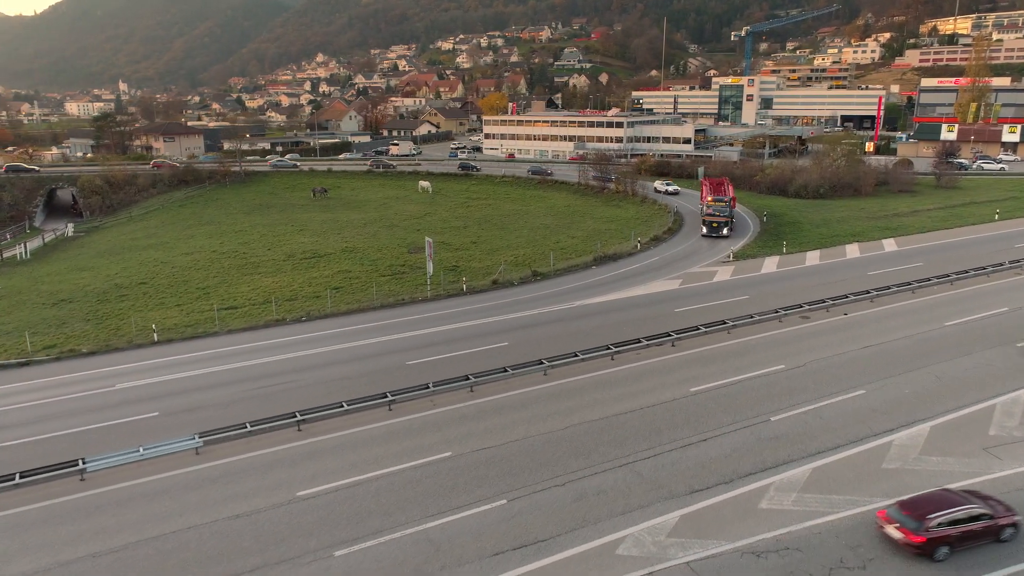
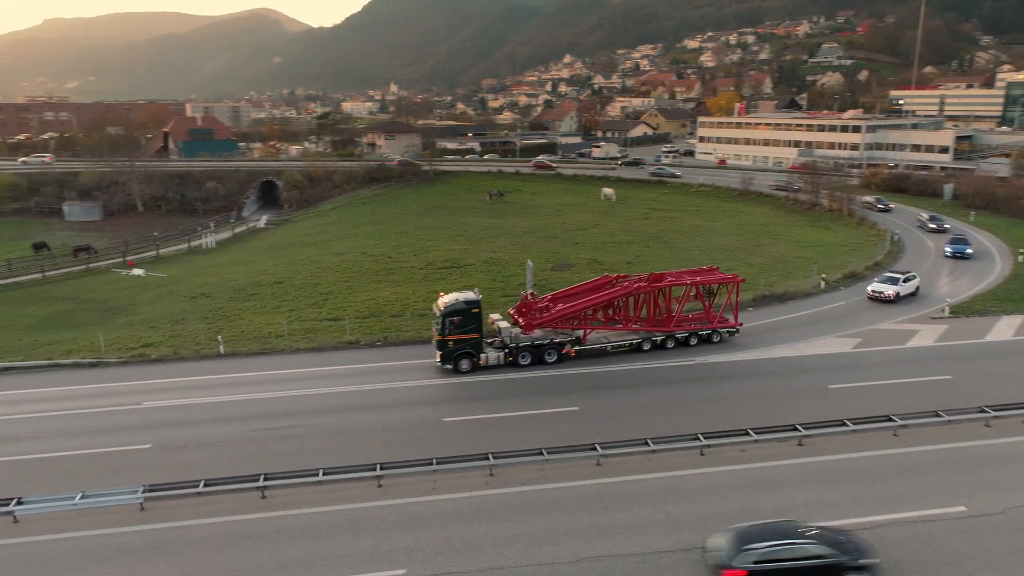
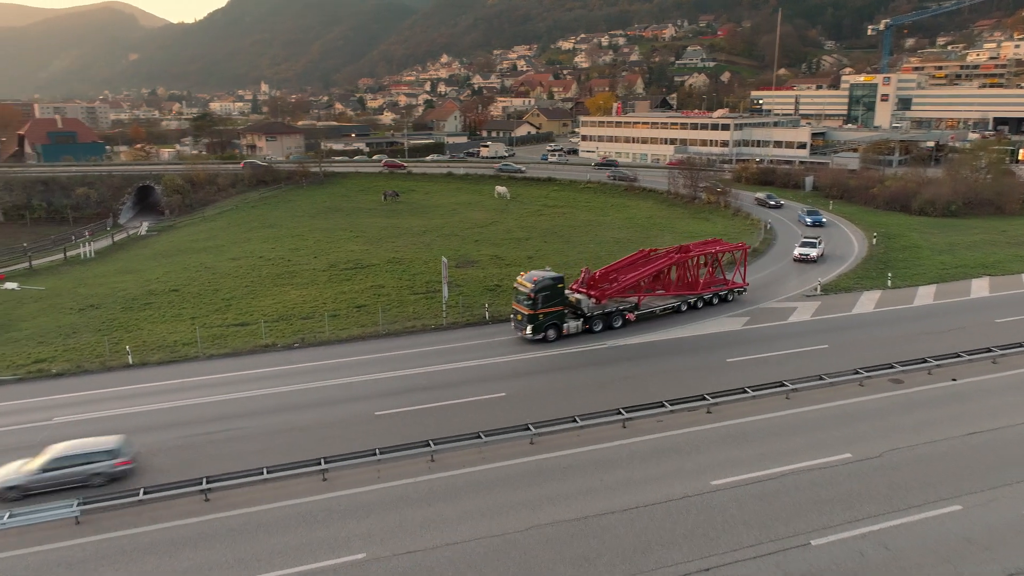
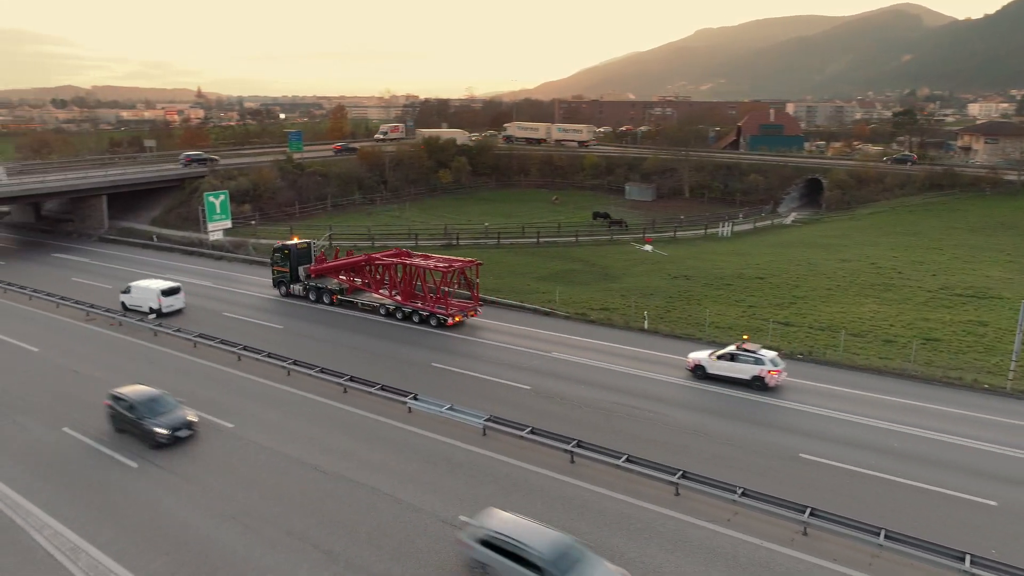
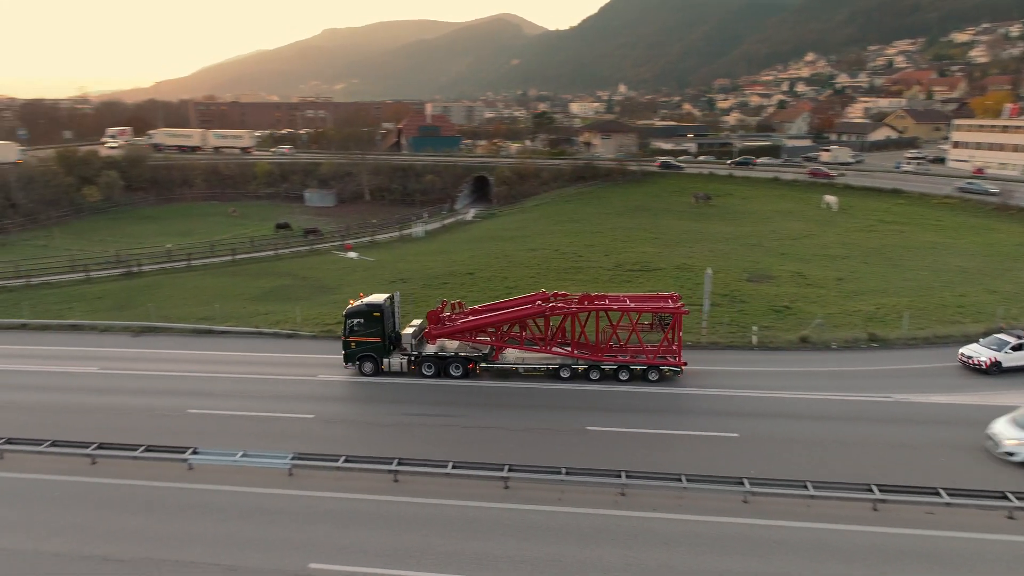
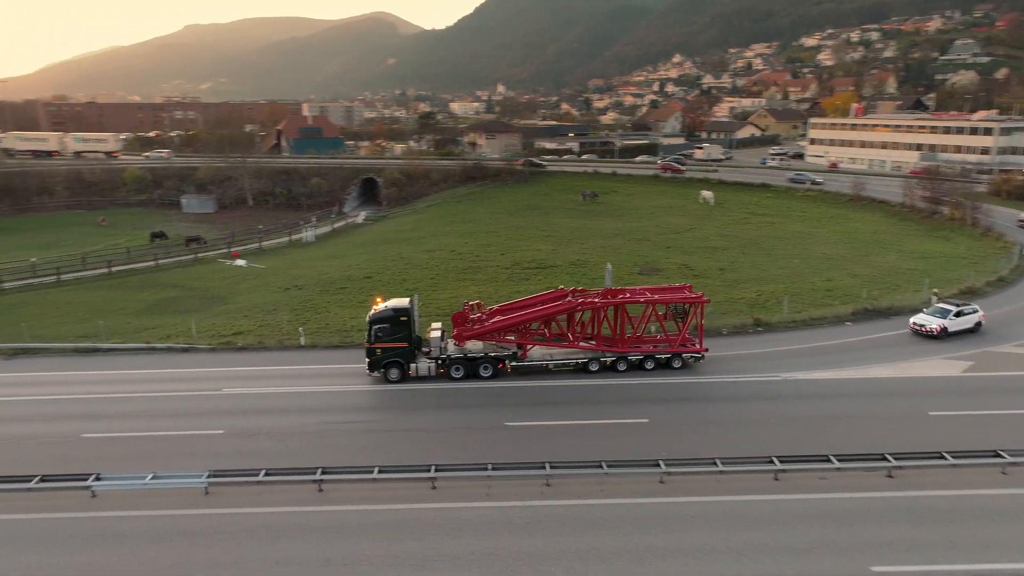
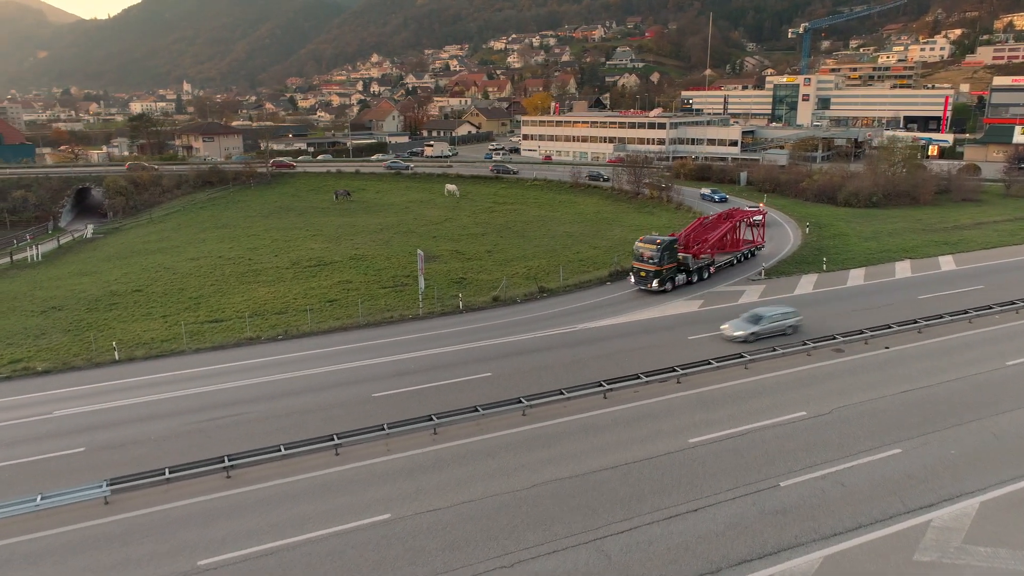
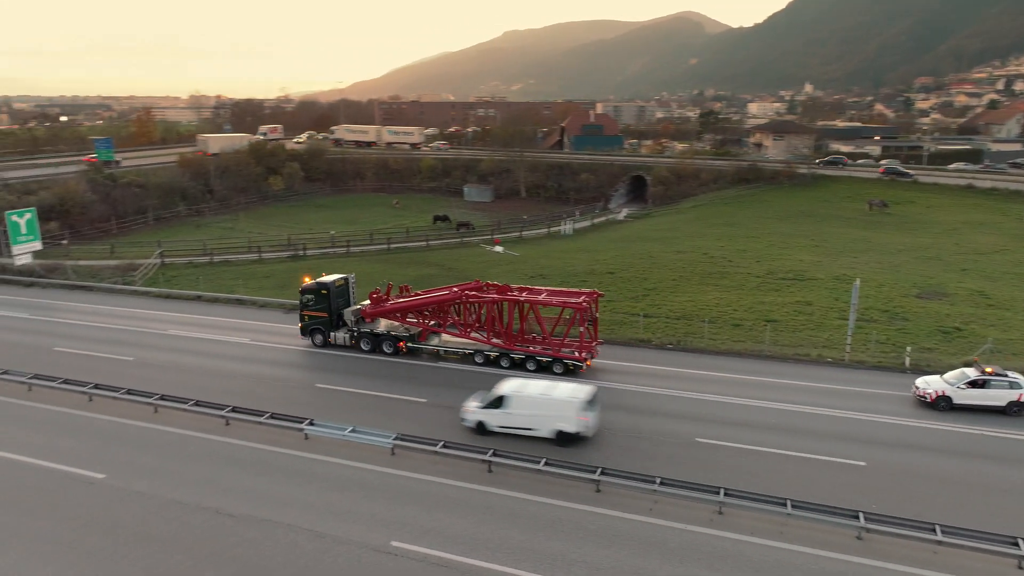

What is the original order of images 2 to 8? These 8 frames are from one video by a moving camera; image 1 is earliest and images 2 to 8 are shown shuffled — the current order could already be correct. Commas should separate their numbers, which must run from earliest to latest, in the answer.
7, 3, 2, 6, 5, 8, 4
